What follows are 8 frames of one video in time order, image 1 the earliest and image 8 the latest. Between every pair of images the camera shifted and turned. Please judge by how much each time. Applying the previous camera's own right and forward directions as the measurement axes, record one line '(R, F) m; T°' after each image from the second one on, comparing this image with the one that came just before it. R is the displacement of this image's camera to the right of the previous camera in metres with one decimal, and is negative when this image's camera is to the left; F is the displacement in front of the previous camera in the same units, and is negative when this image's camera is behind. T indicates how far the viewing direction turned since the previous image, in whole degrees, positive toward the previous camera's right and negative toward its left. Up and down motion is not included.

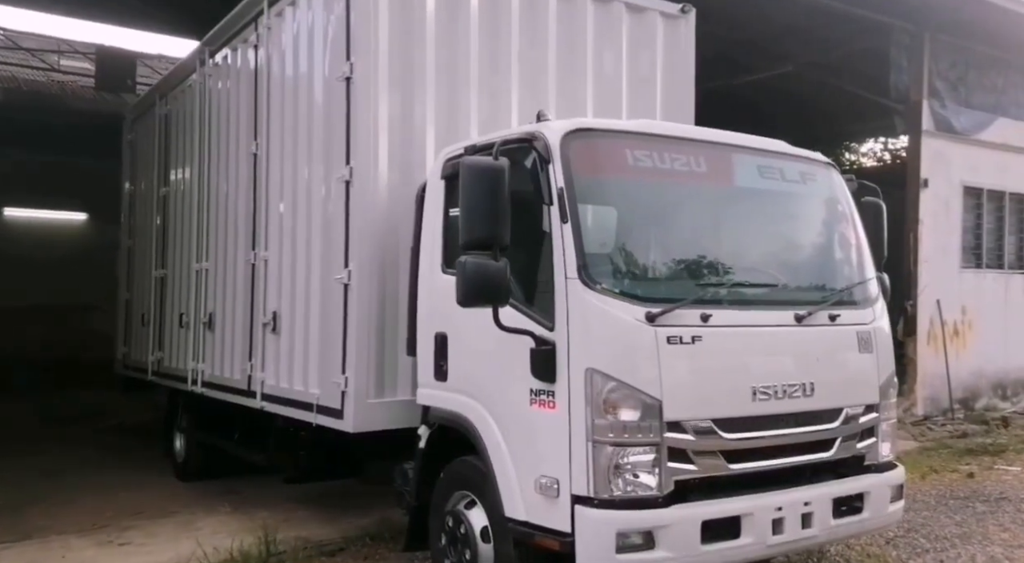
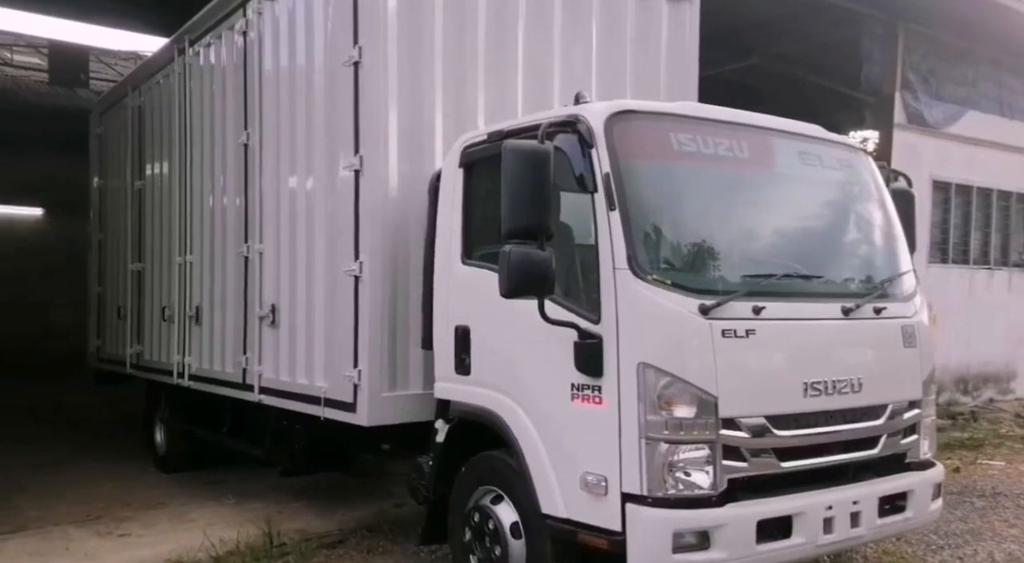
(-0.3, +0.2) m; +3°
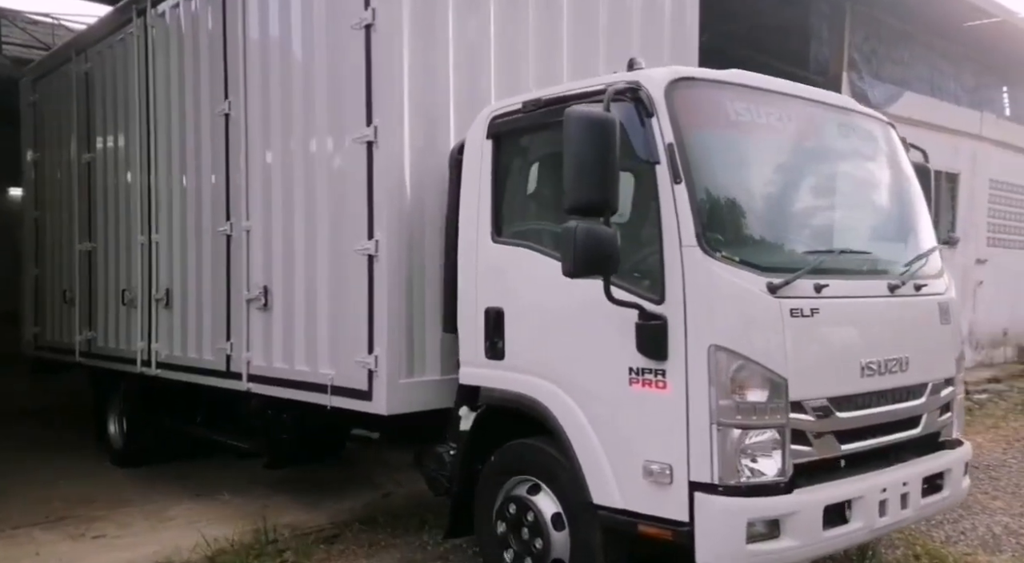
(-0.5, +0.2) m; +5°
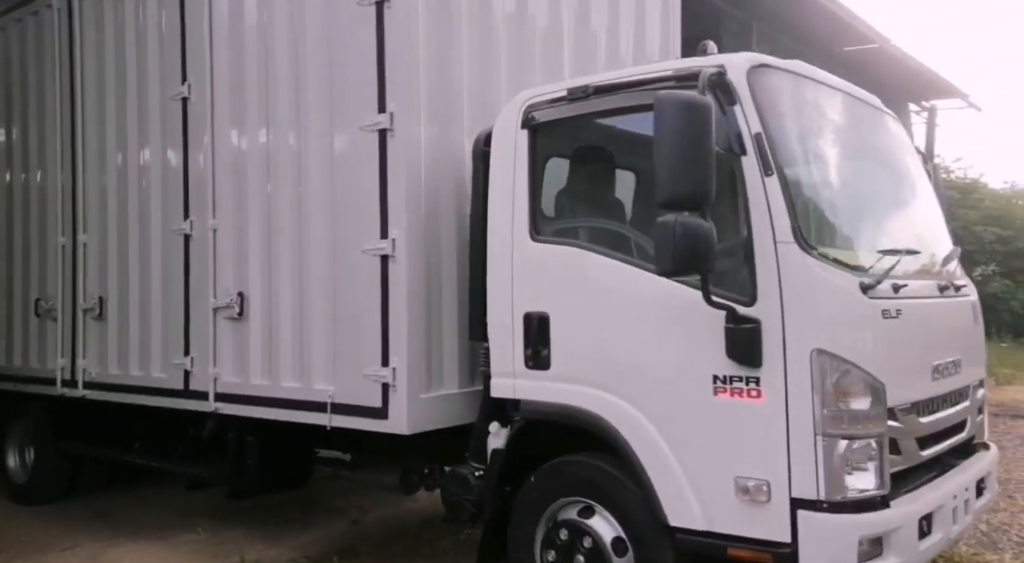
(-0.7, +0.4) m; +9°
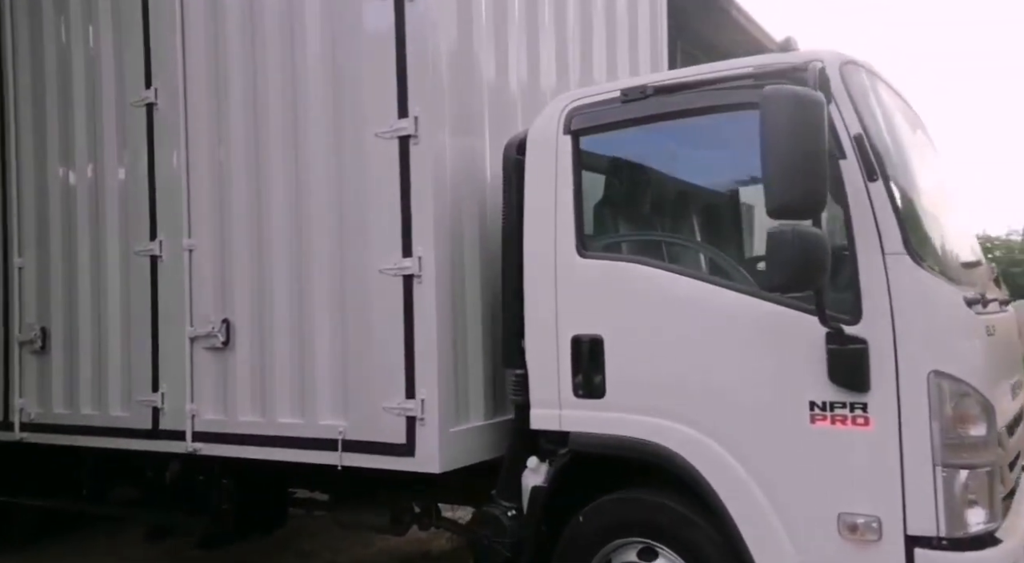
(-0.5, +0.4) m; +6°
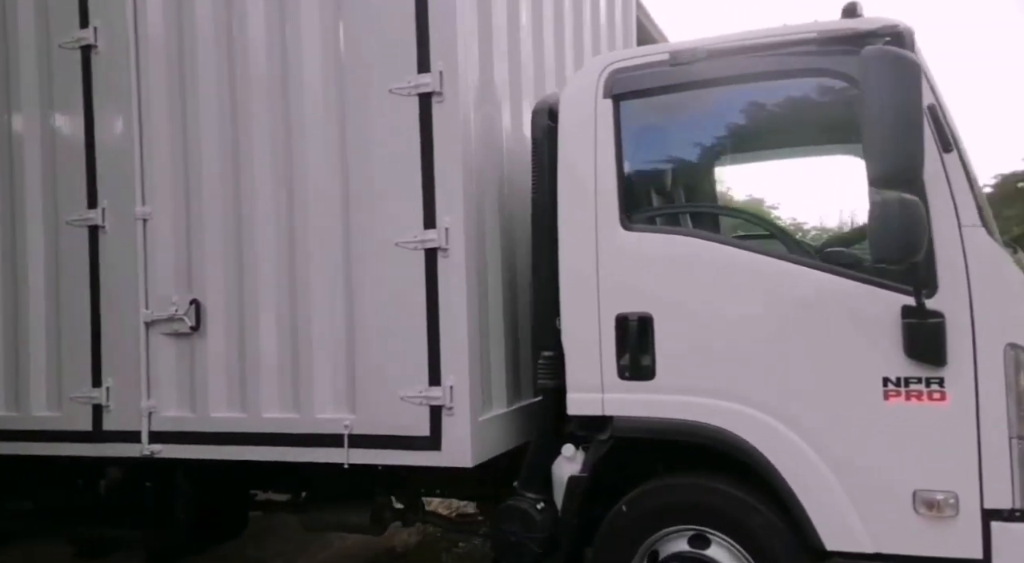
(-0.7, +0.3) m; +10°
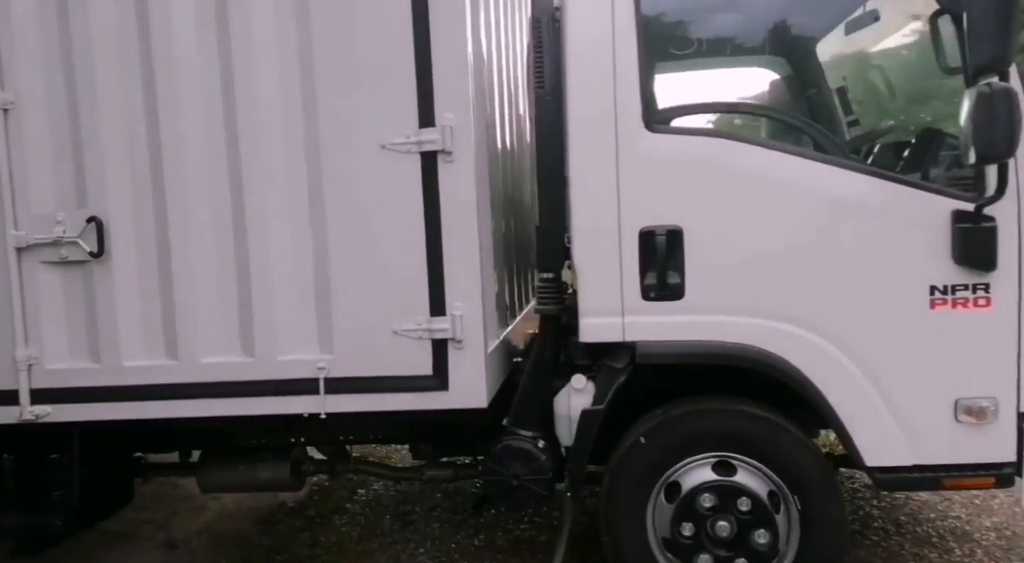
(-0.8, +0.5) m; +16°
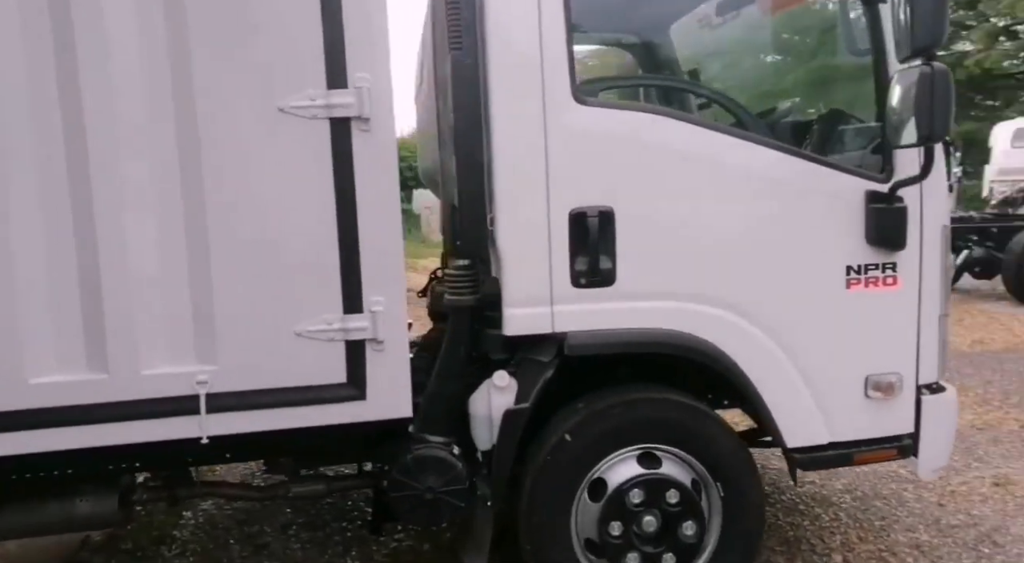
(-0.5, +0.4) m; +17°
